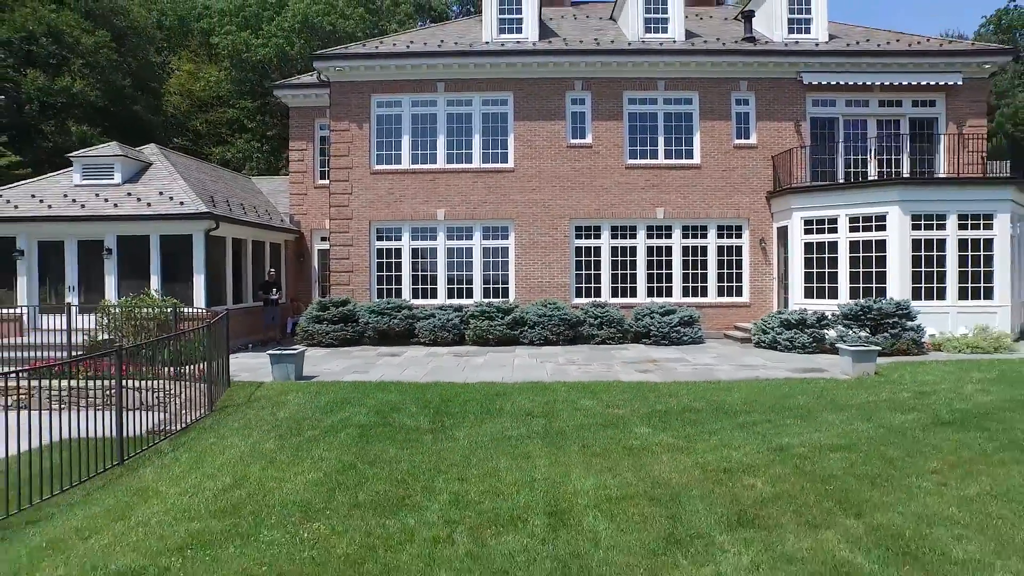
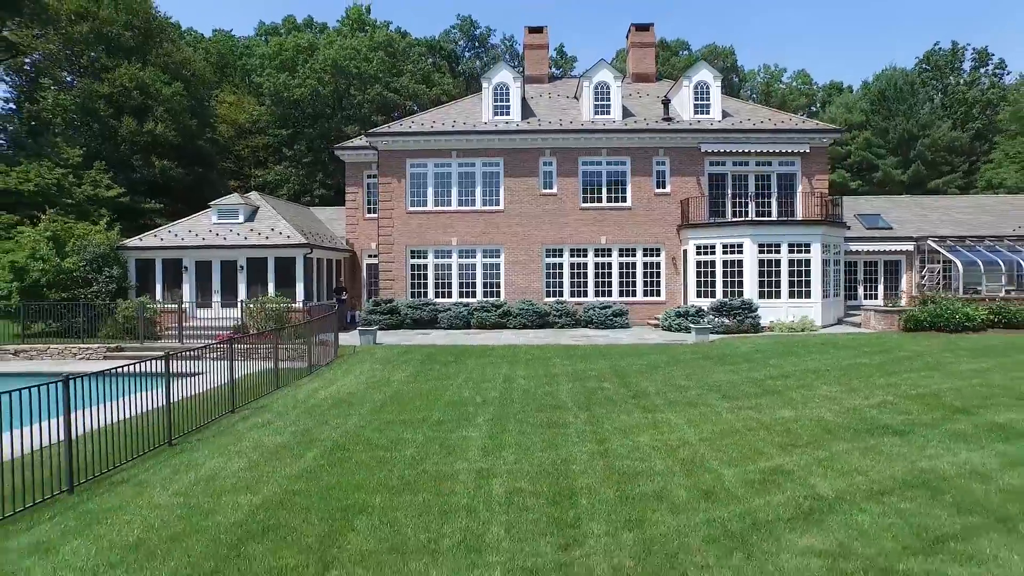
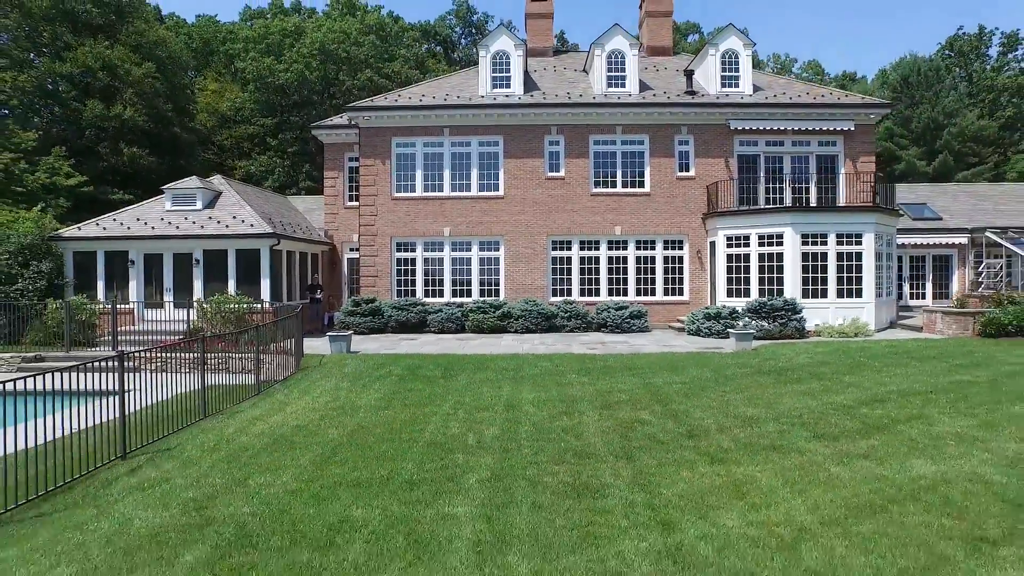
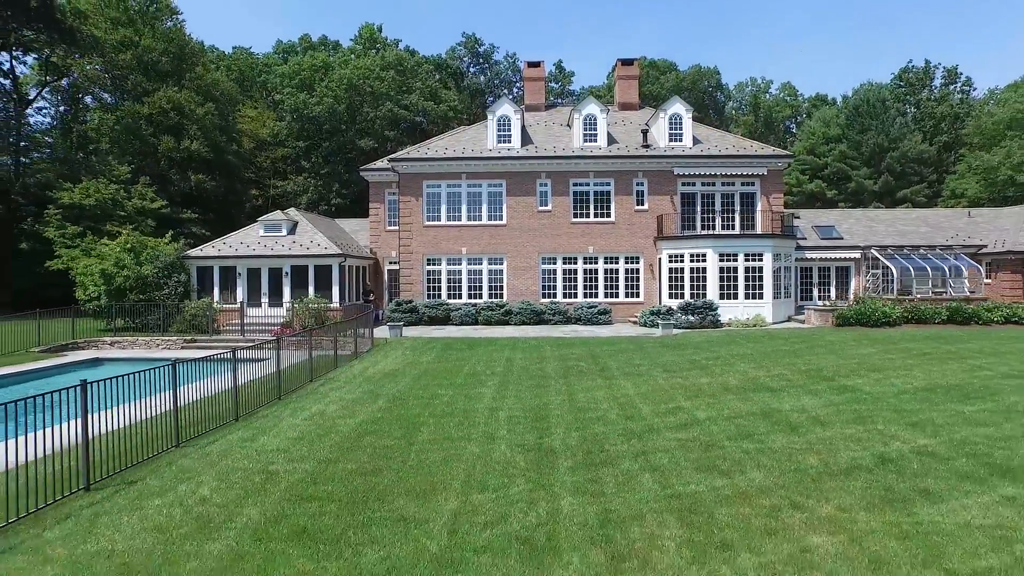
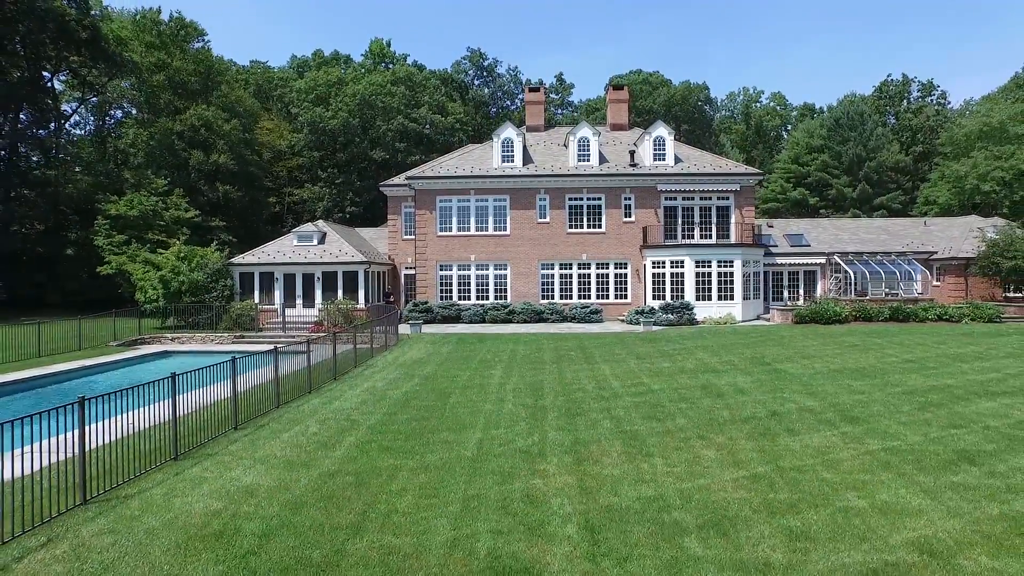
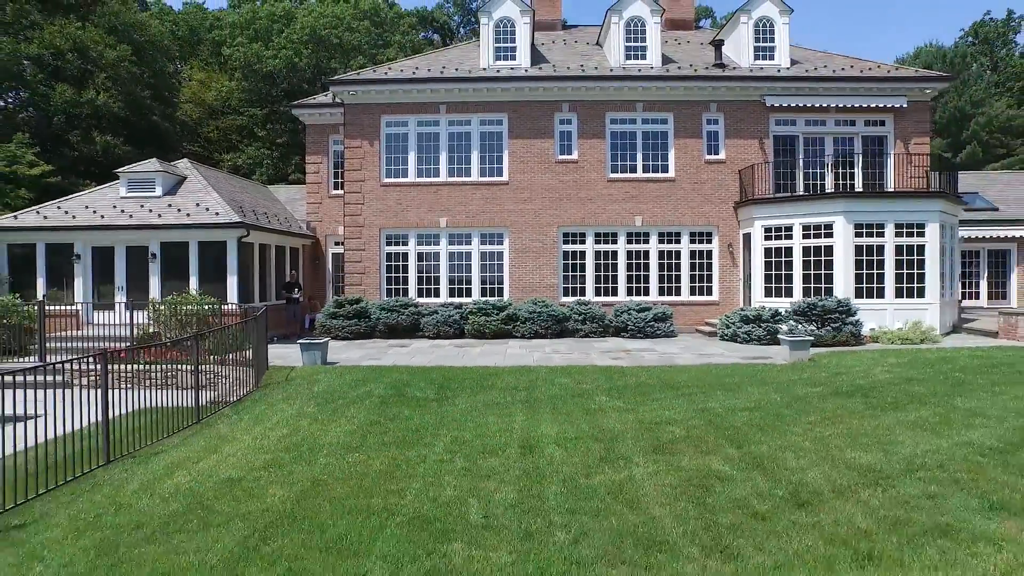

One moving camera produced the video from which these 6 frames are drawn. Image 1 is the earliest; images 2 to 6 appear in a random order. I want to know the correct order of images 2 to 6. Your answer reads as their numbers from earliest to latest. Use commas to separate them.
6, 3, 2, 4, 5
